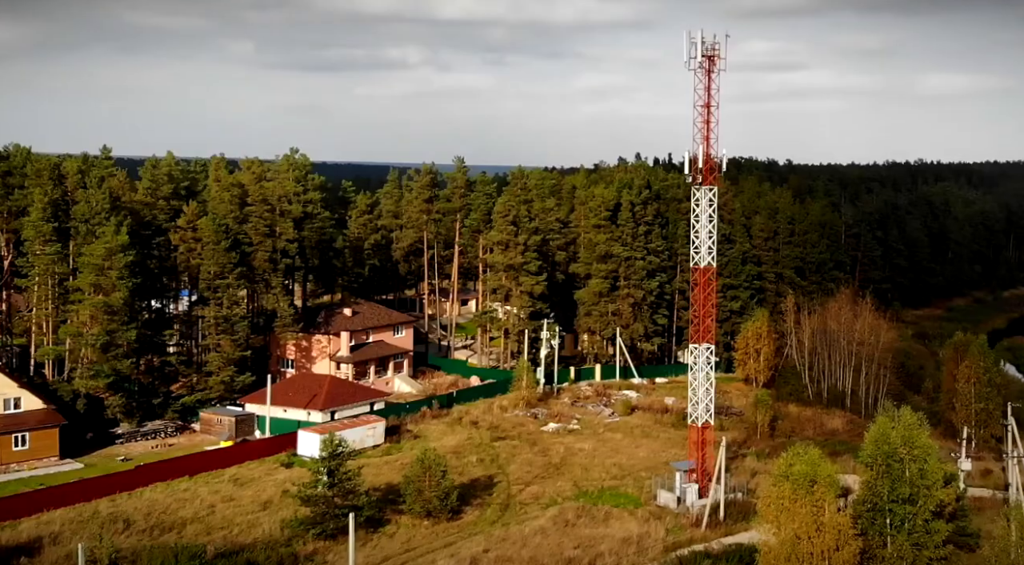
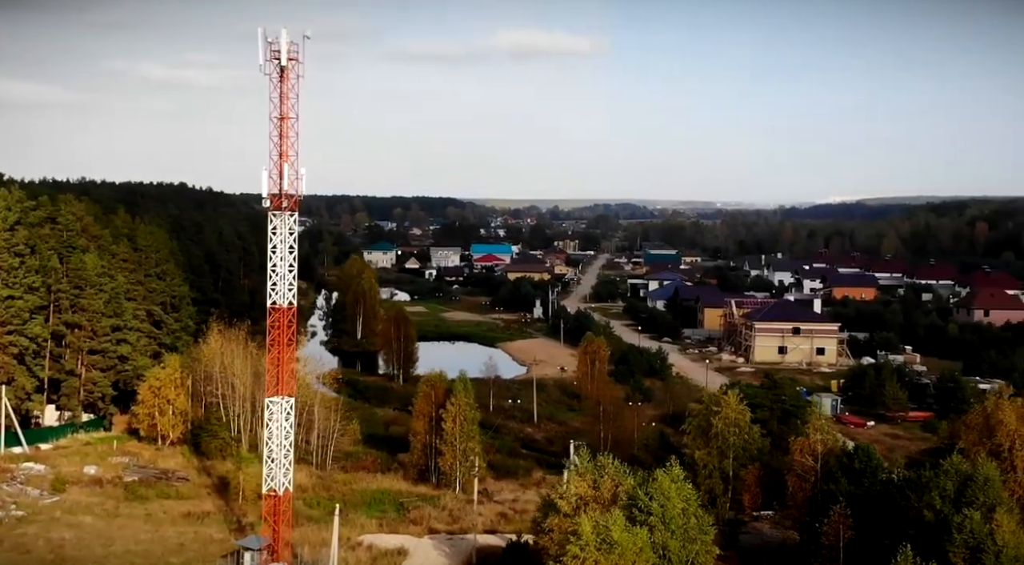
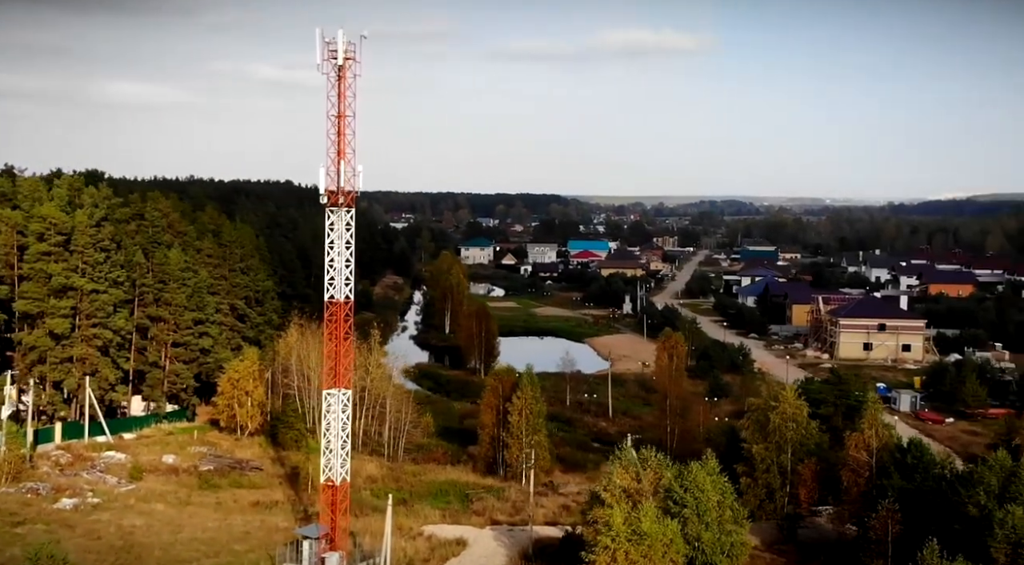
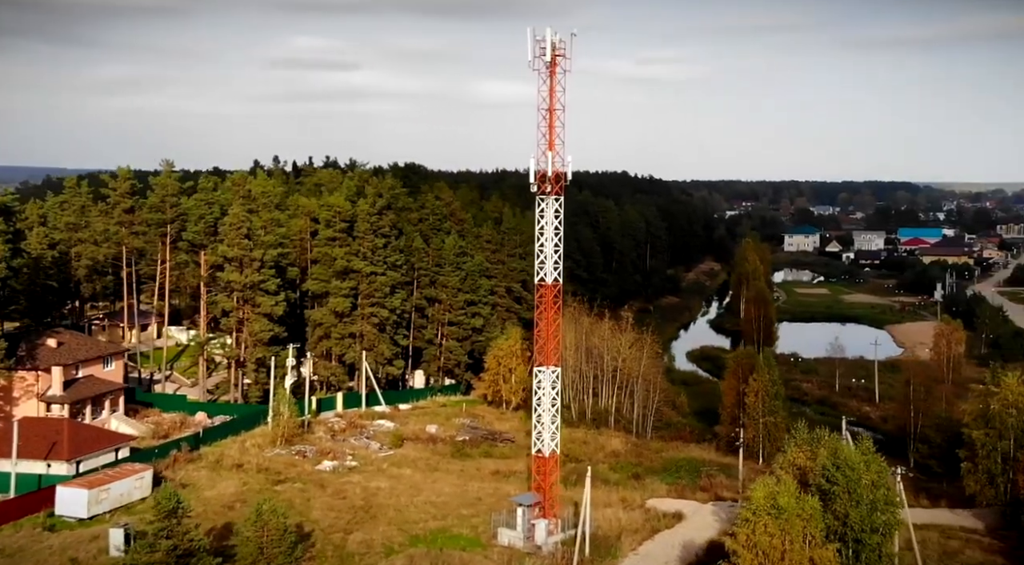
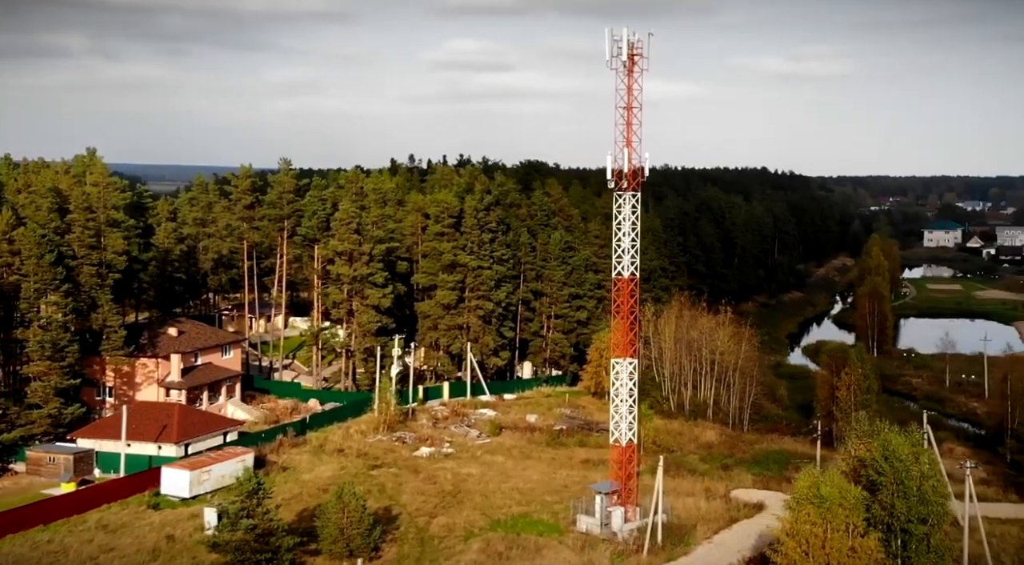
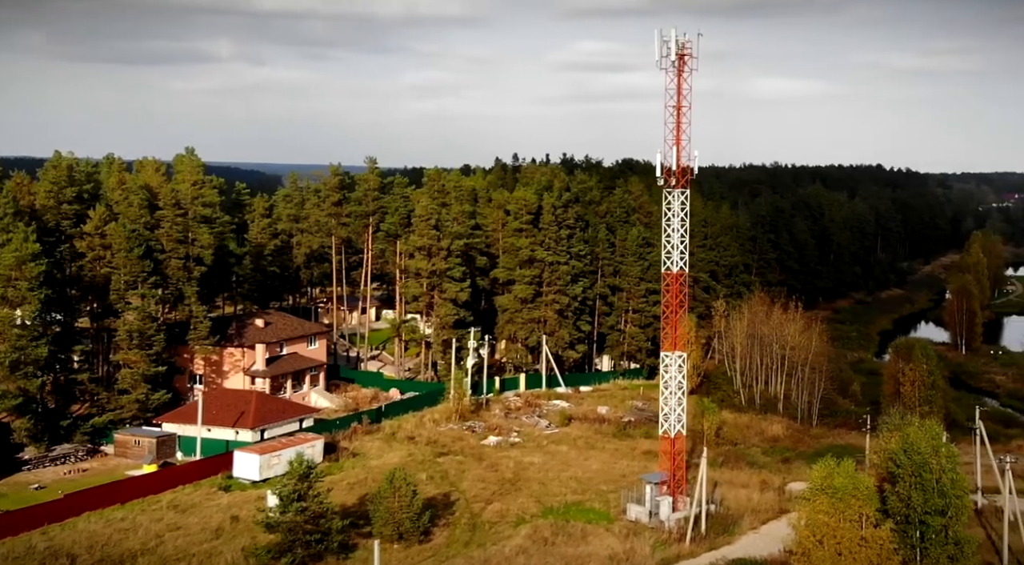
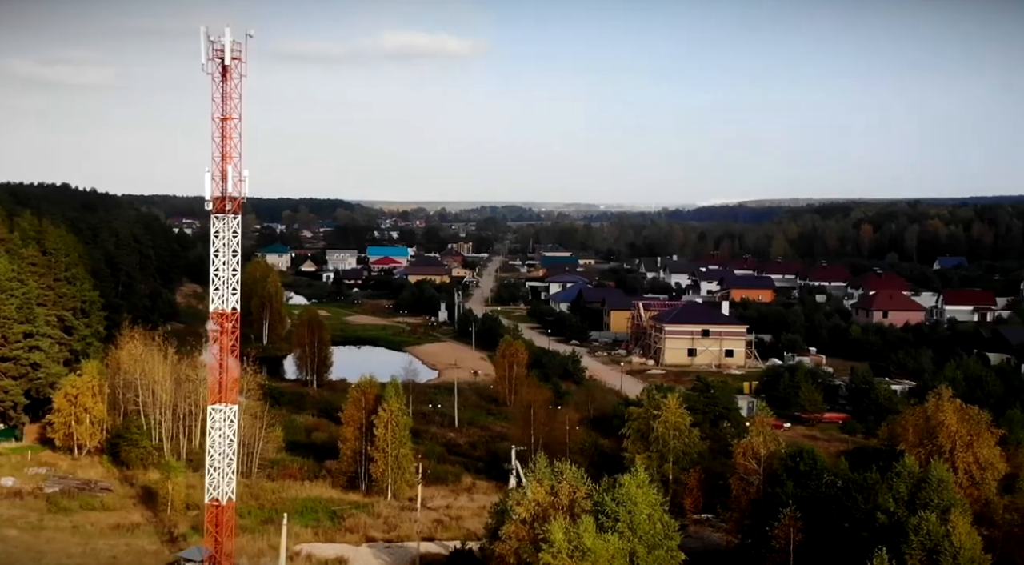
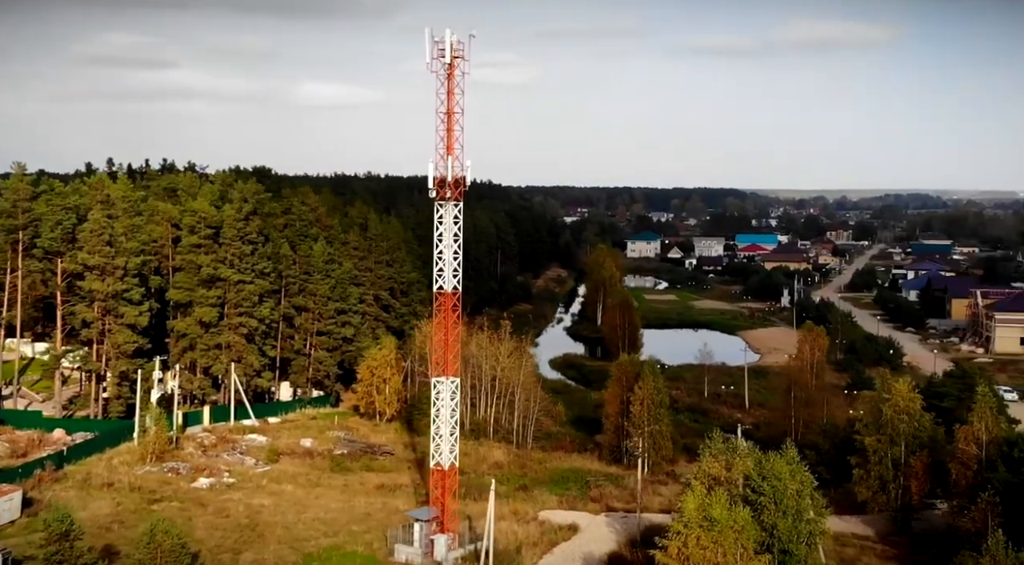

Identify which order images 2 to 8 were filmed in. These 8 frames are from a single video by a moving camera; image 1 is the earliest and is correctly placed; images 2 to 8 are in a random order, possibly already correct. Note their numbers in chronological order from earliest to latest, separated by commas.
6, 5, 4, 8, 3, 2, 7
